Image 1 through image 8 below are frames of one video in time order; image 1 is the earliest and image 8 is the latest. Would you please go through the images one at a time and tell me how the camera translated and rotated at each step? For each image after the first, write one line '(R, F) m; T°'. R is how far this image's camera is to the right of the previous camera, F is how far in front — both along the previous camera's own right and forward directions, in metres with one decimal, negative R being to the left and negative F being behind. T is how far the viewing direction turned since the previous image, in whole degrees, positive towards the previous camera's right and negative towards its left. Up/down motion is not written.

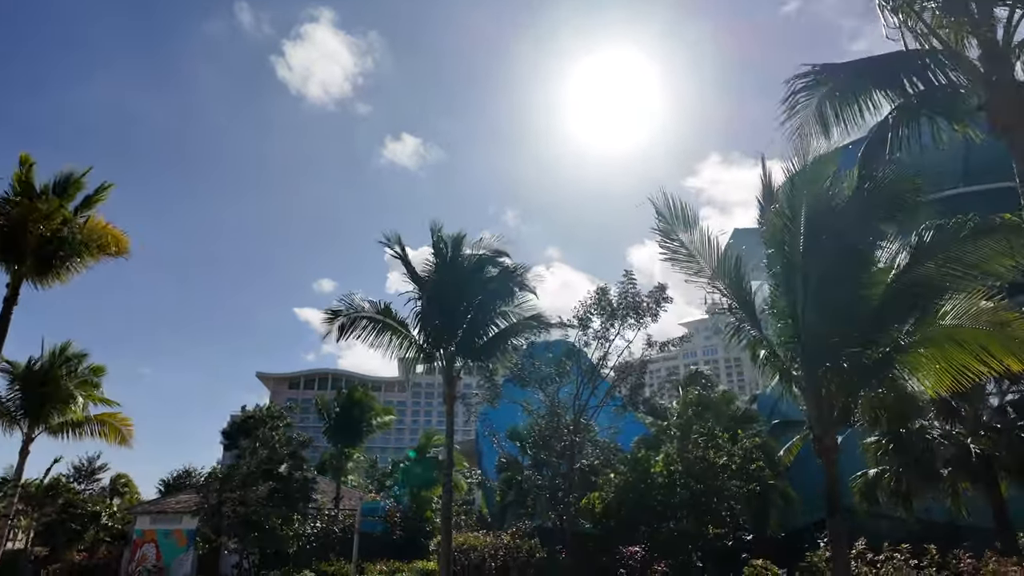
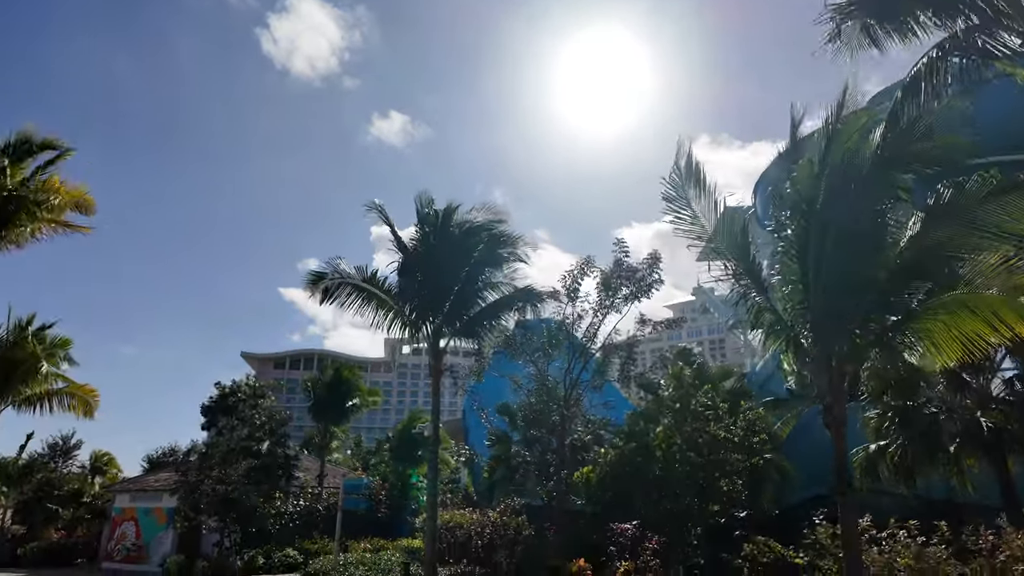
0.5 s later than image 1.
(-0.1, +0.6) m; +1°
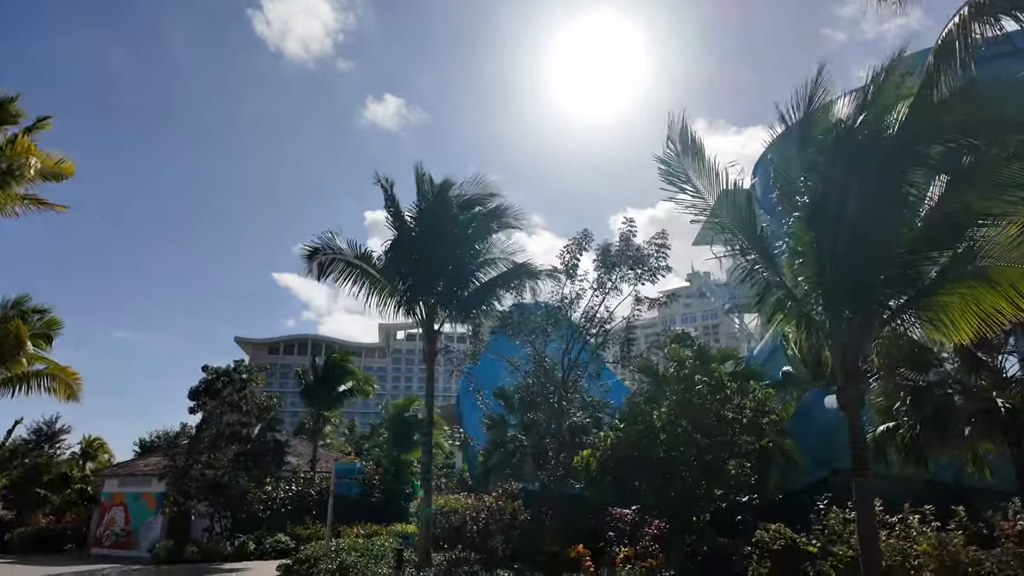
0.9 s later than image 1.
(0.0, +0.5) m; 0°
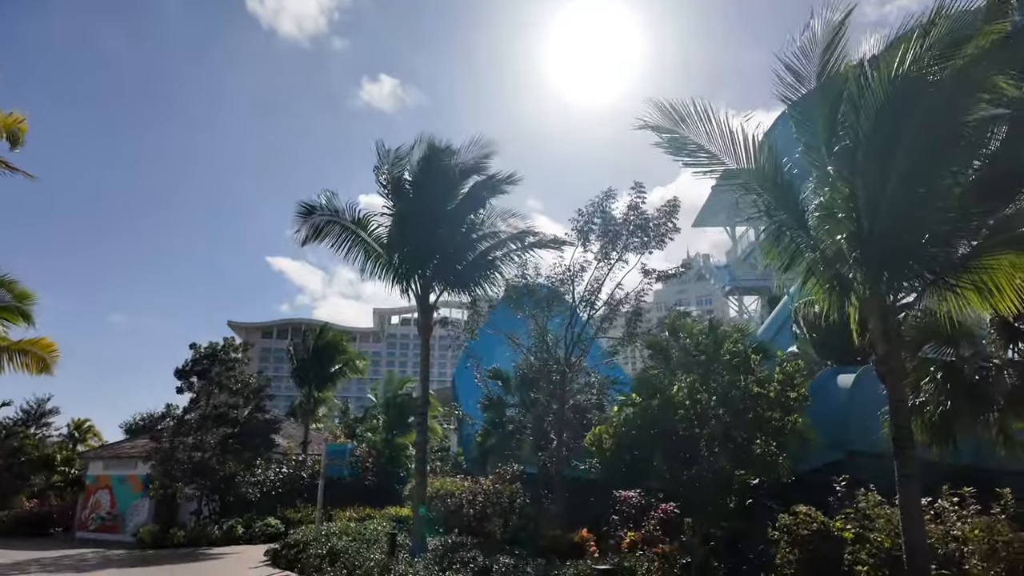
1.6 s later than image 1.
(-0.1, +0.8) m; 0°
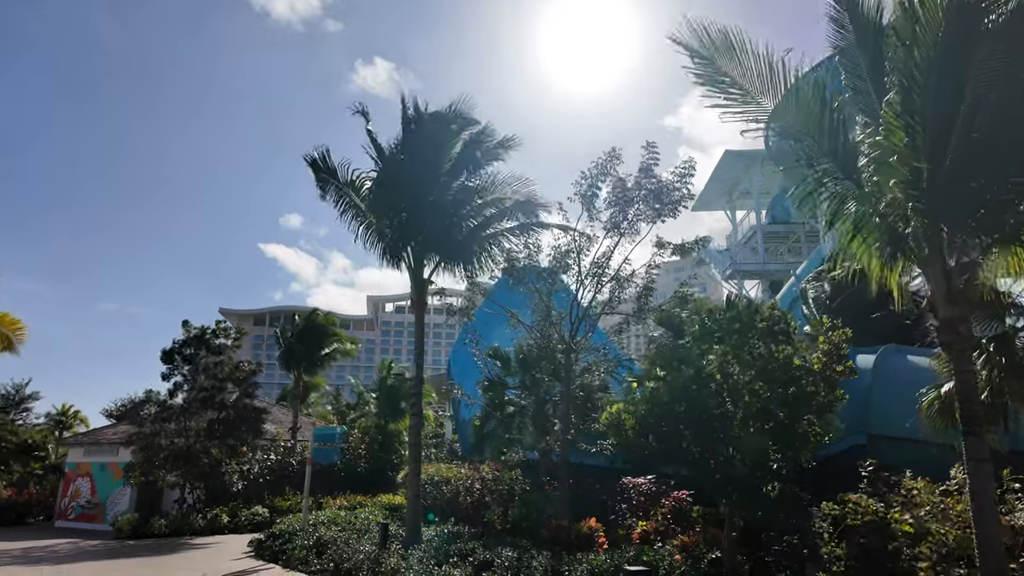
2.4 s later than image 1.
(-0.1, +1.1) m; 0°
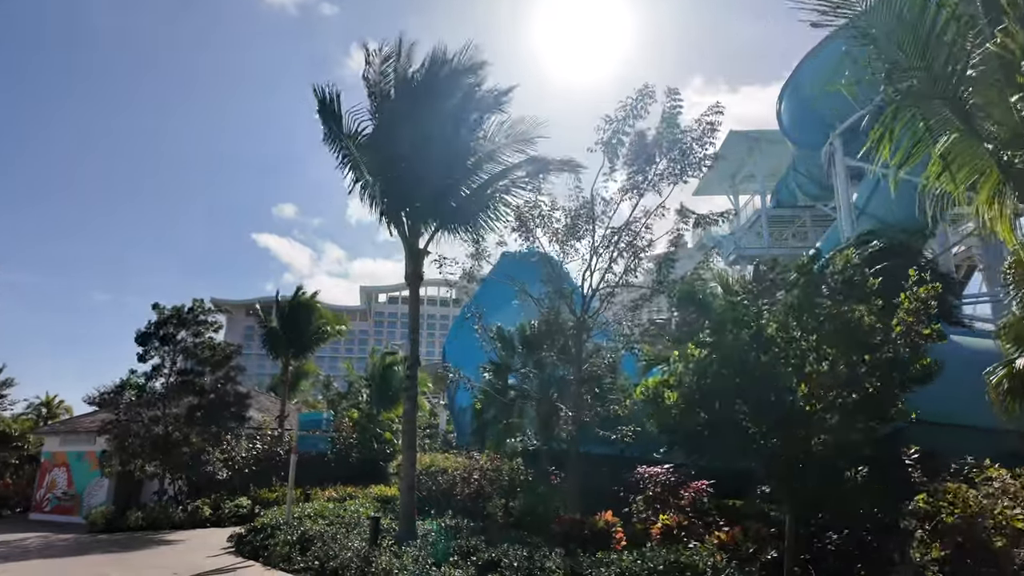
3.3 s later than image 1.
(-0.2, +1.3) m; 0°
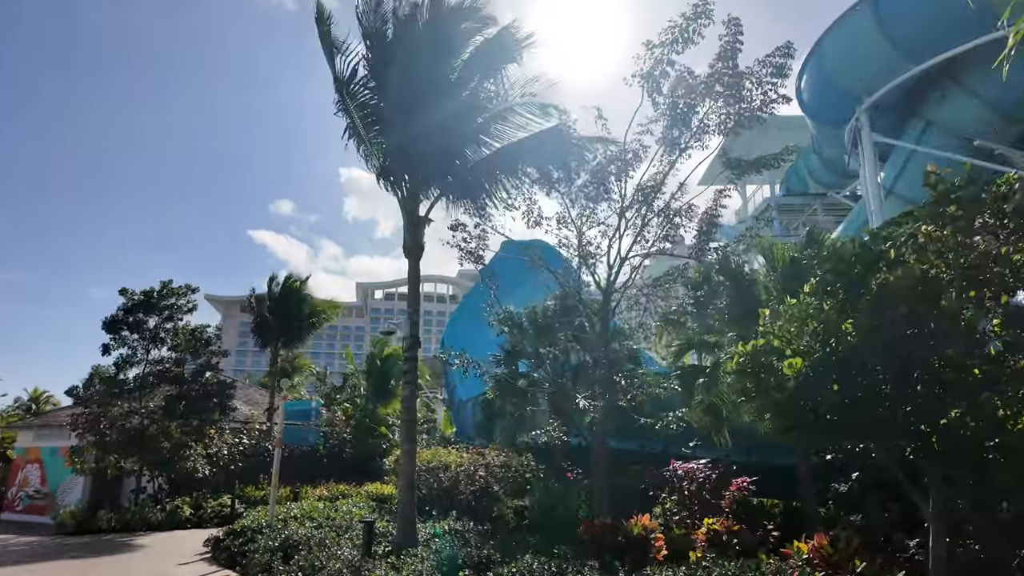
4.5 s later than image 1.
(-0.3, +1.6) m; 0°
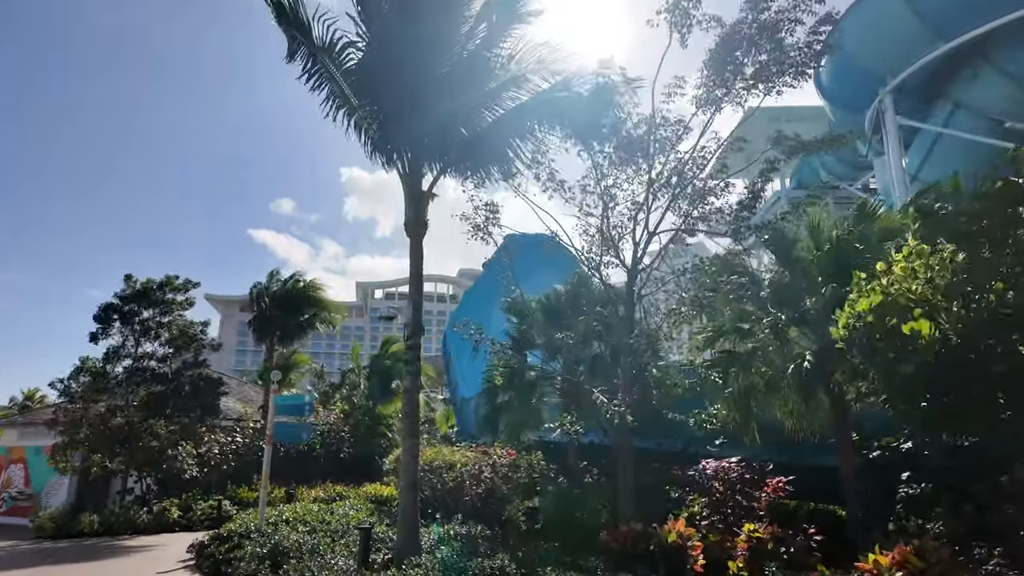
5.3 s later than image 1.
(-0.2, +1.0) m; 0°
